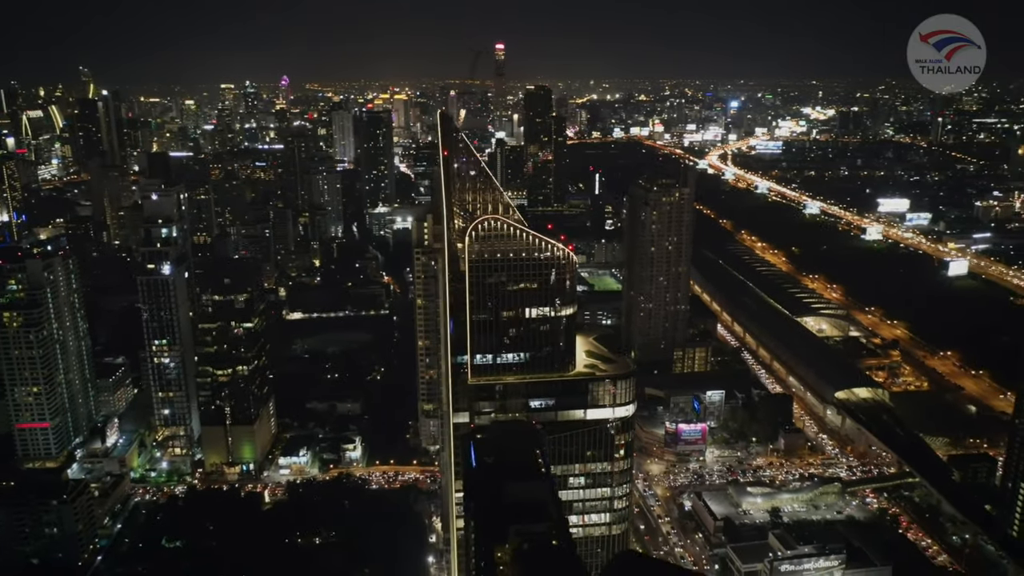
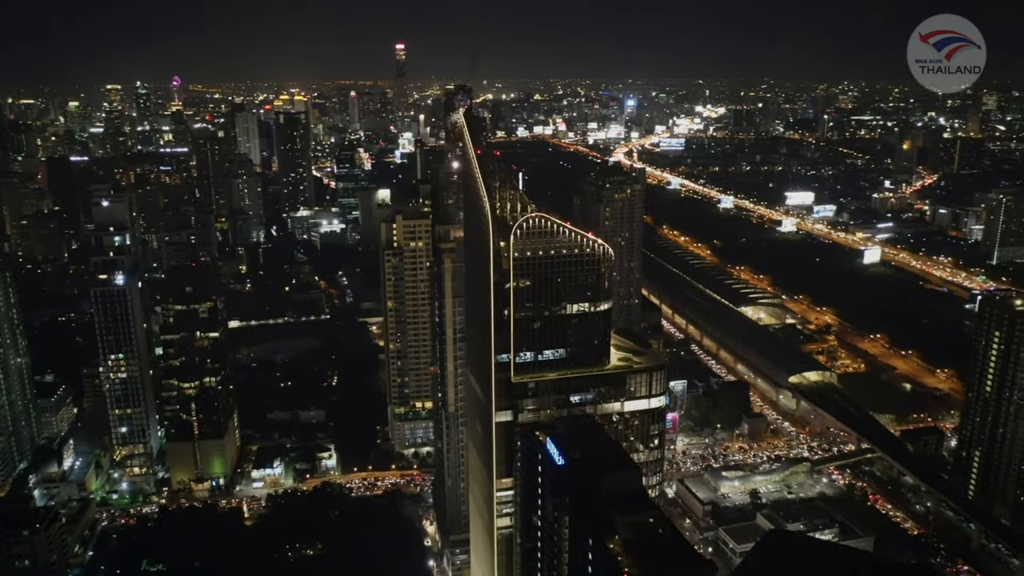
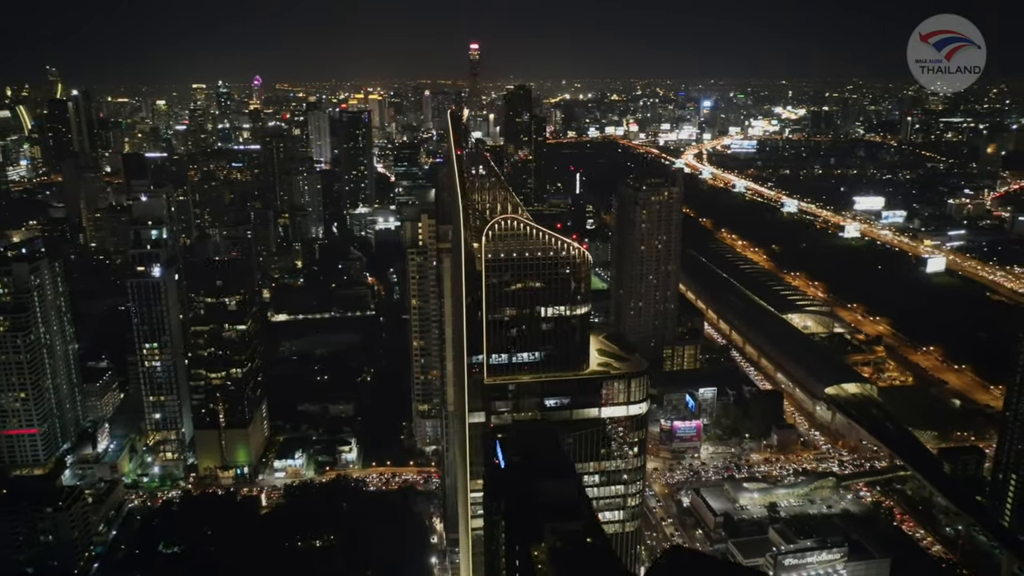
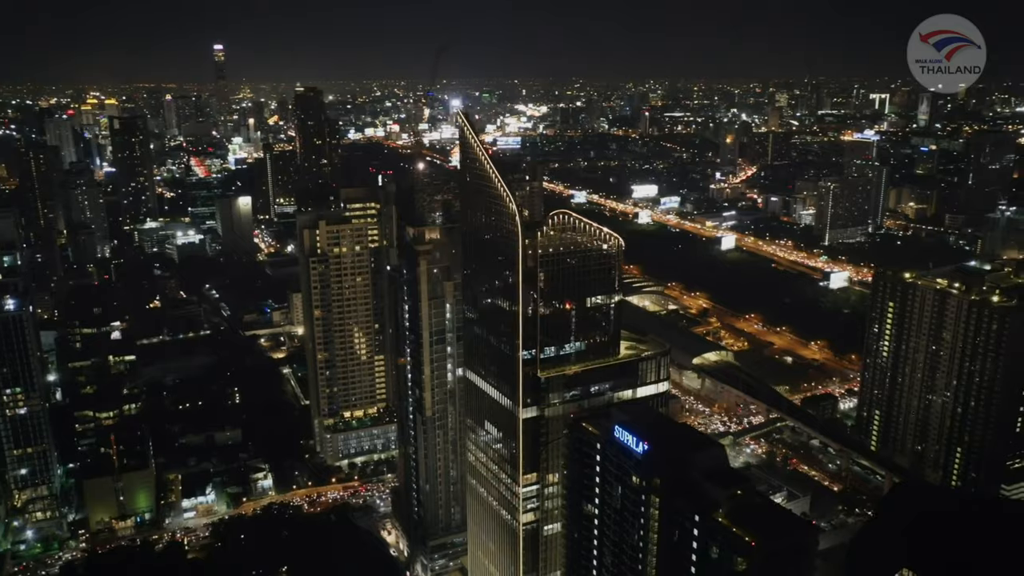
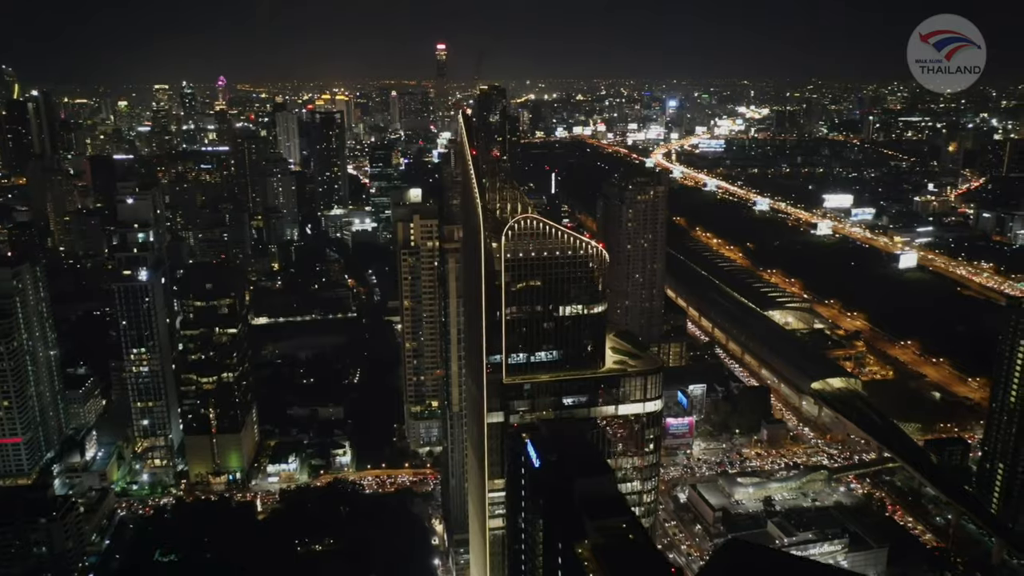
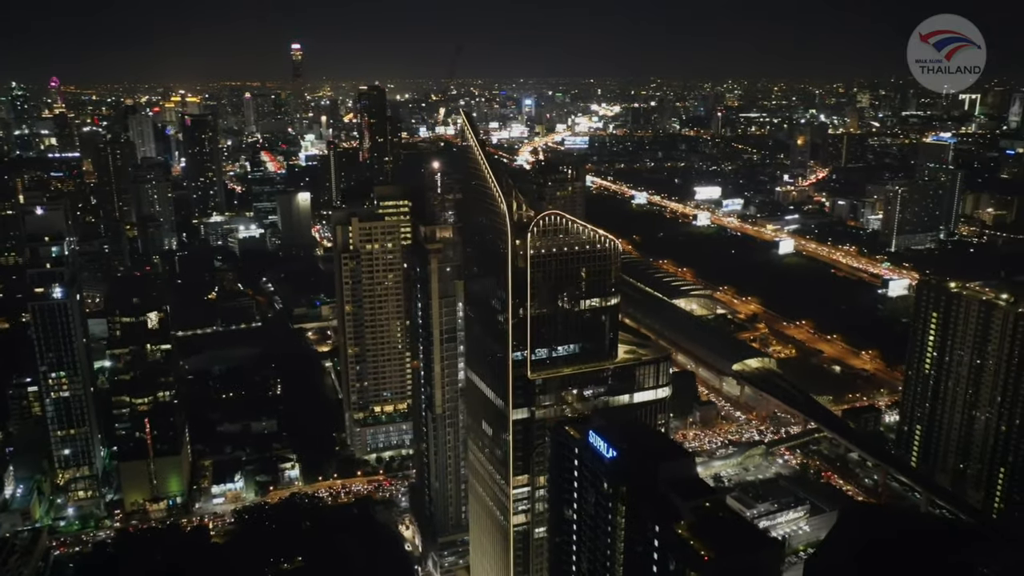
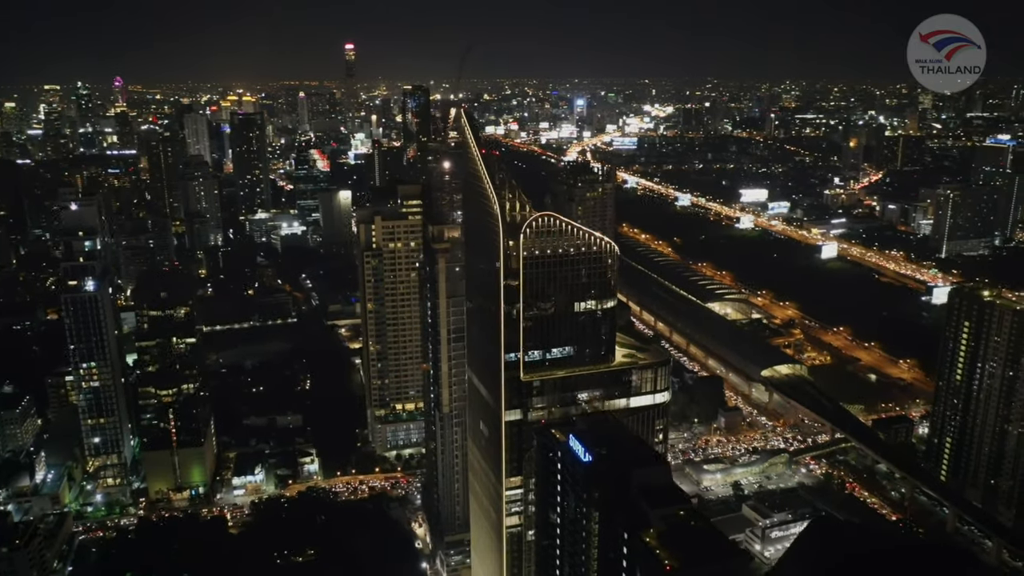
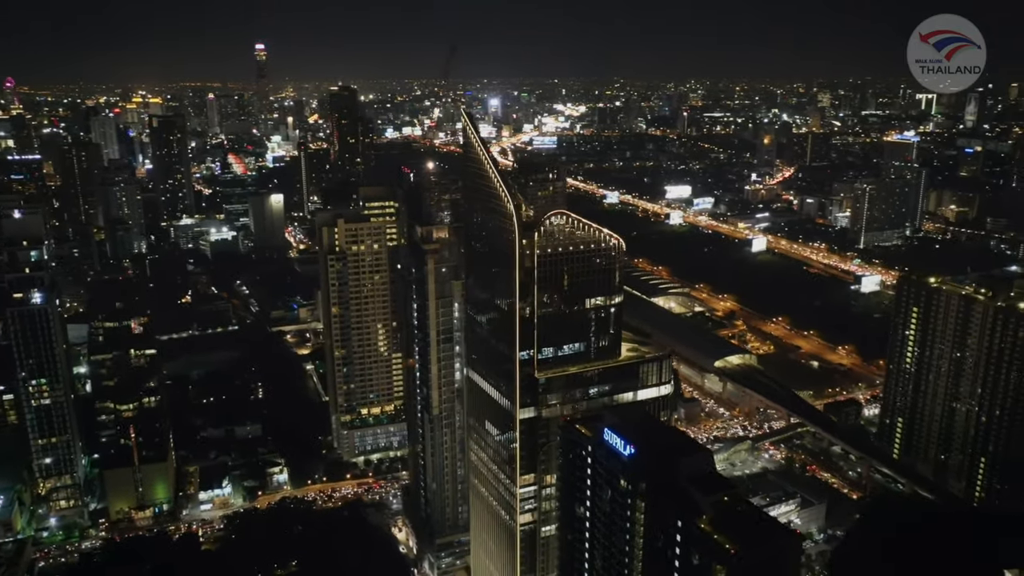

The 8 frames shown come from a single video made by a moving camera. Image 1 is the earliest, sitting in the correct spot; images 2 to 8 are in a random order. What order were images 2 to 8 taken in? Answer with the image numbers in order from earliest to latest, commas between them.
3, 5, 2, 7, 6, 8, 4
